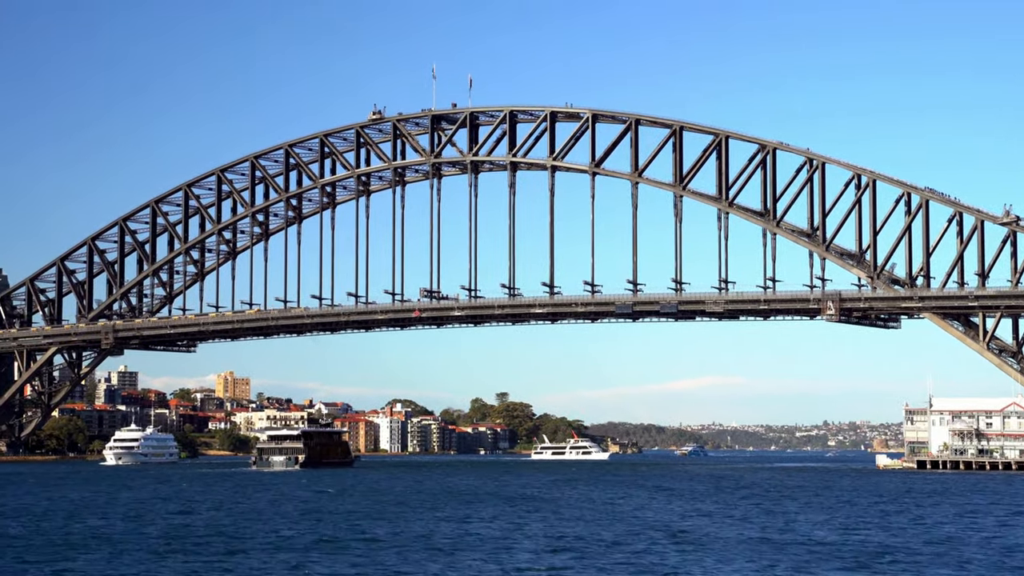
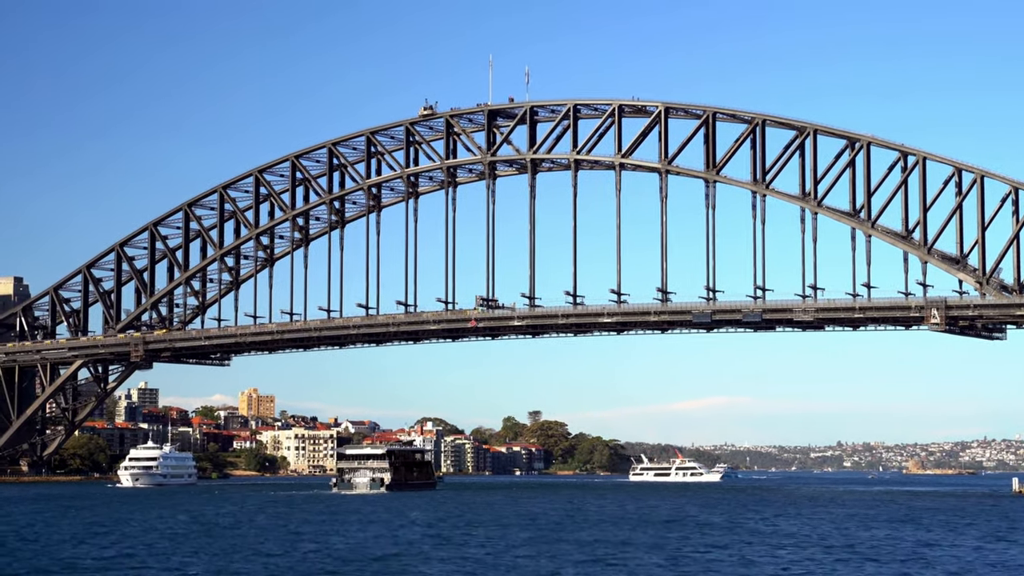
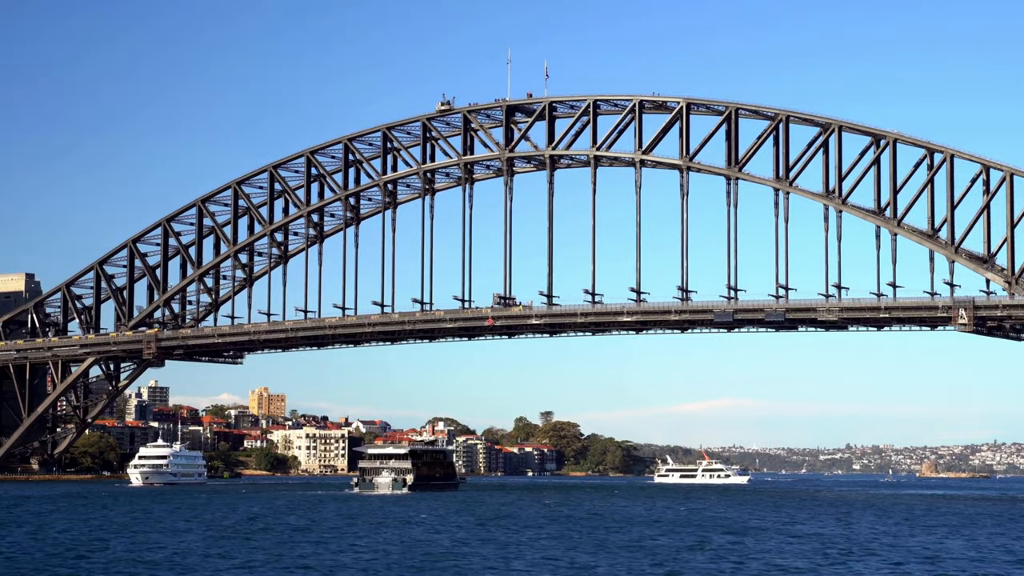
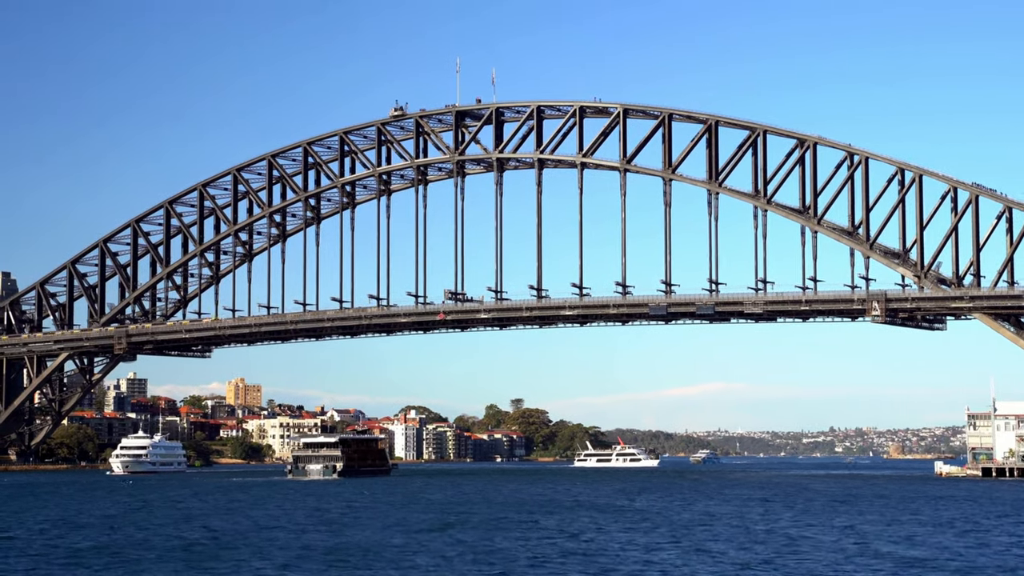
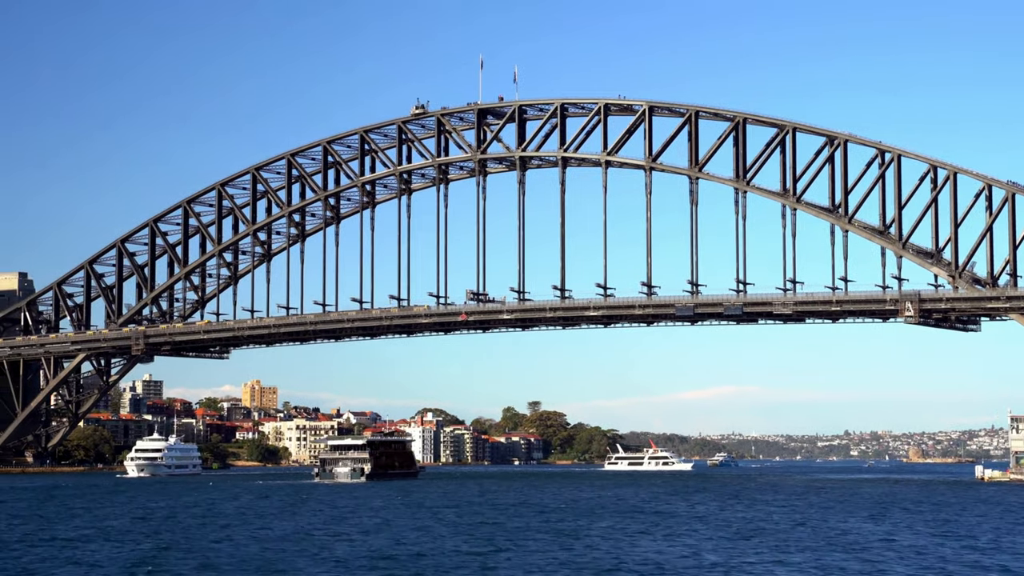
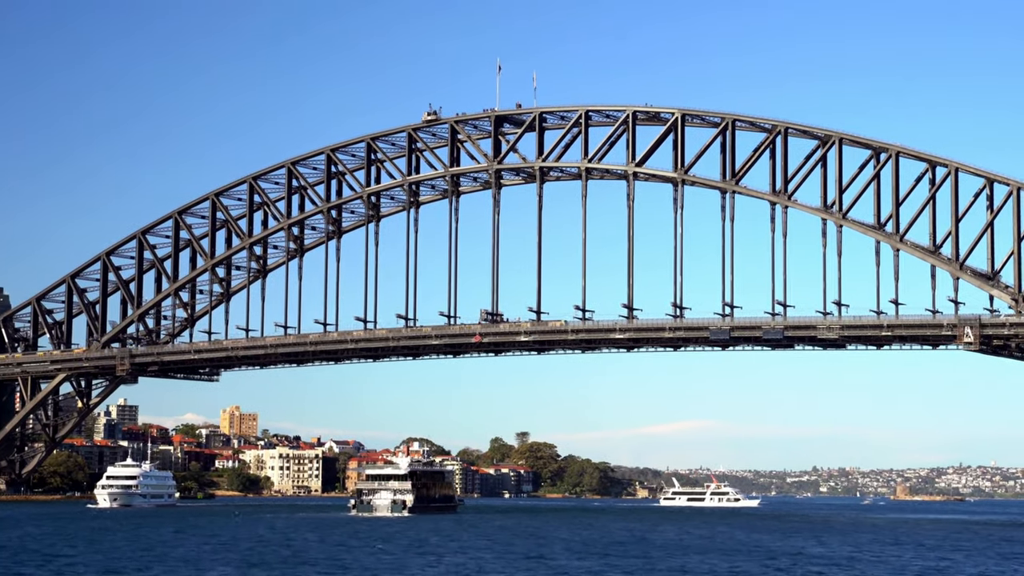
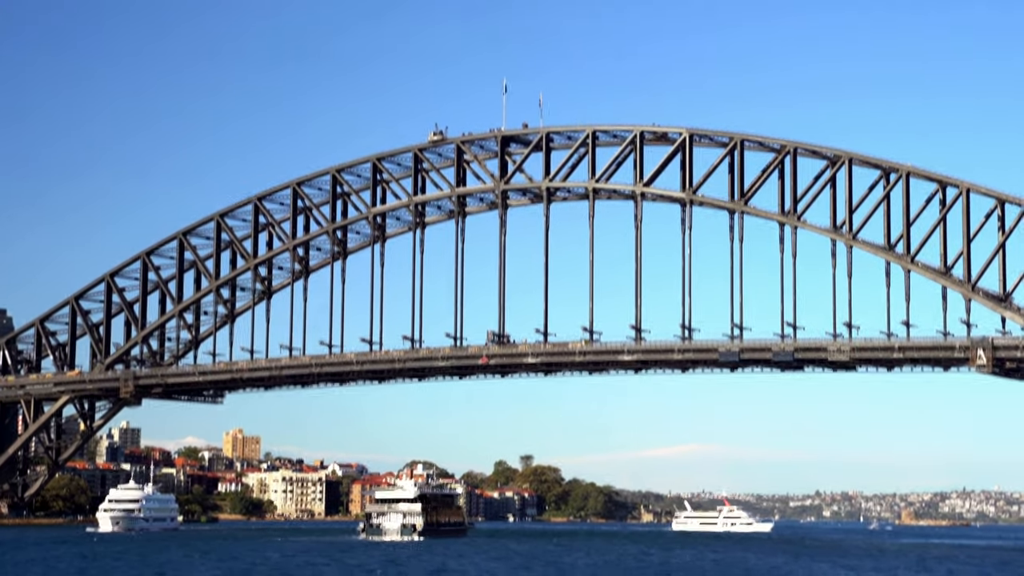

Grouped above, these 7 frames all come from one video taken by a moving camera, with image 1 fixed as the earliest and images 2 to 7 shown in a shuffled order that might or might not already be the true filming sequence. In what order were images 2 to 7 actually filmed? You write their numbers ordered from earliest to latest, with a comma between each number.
4, 5, 2, 3, 6, 7
